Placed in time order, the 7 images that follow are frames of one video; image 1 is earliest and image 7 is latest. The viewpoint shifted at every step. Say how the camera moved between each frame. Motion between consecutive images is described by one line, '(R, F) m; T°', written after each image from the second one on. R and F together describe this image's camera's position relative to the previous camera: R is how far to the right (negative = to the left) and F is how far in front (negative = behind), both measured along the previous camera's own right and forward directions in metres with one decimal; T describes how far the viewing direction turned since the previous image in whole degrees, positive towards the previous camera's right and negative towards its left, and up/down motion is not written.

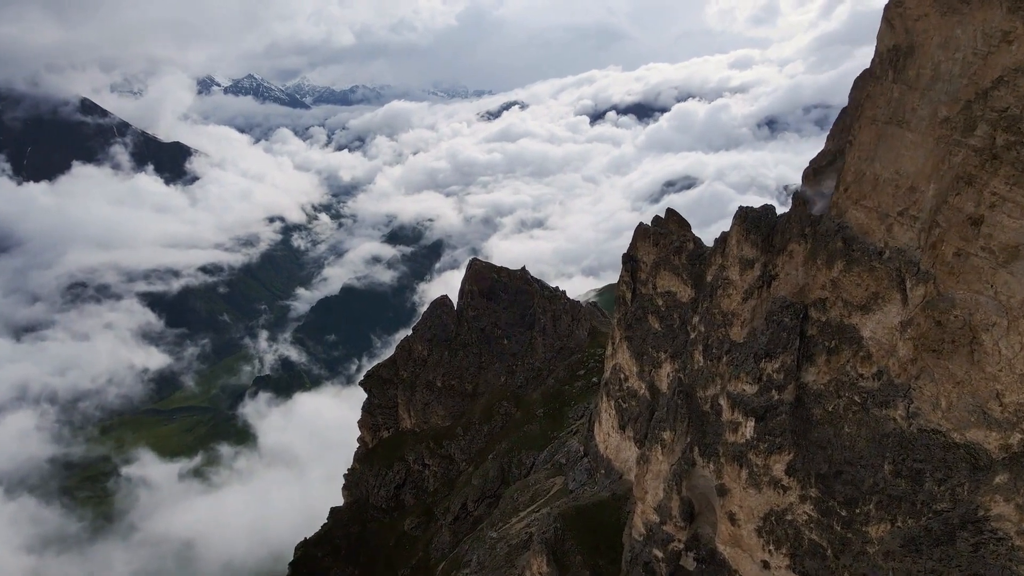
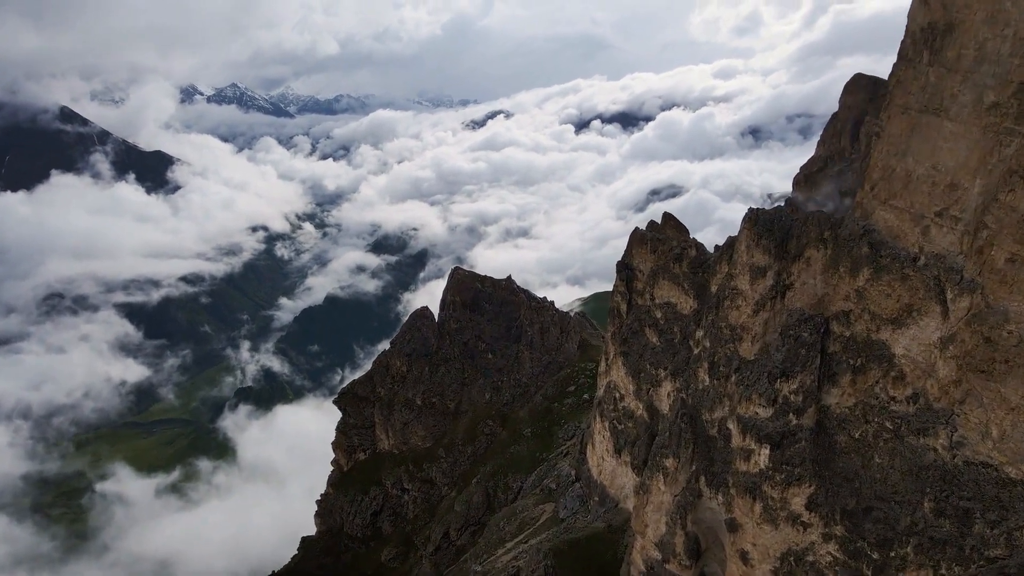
(+0.2, +7.0) m; +1°
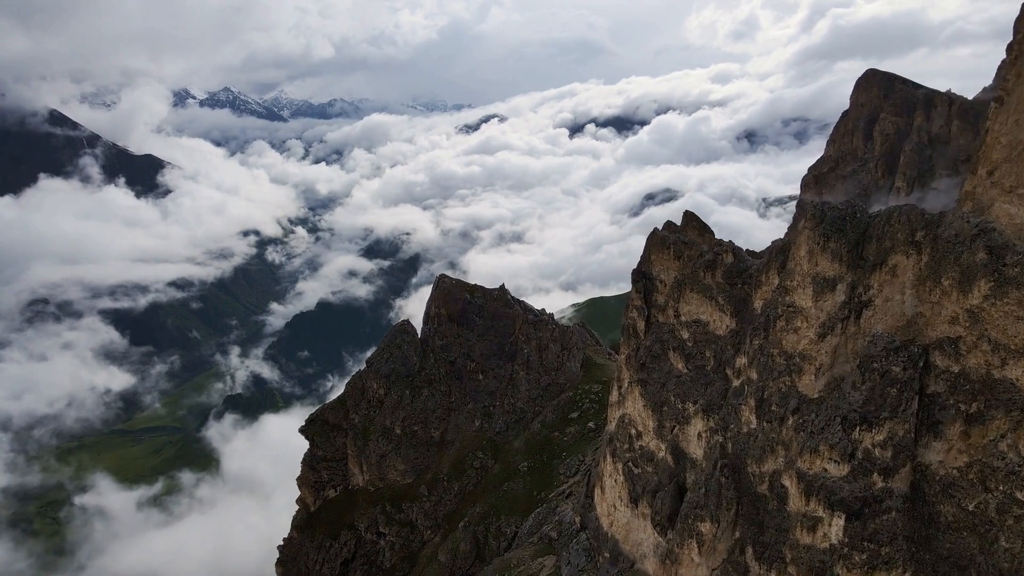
(0.0, +13.1) m; +1°
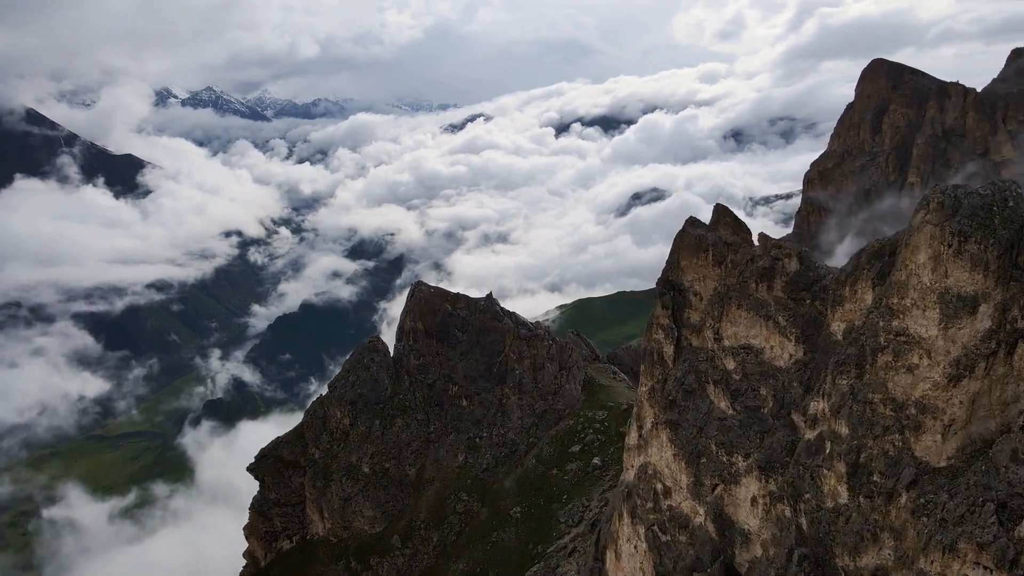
(-0.4, +13.9) m; +1°
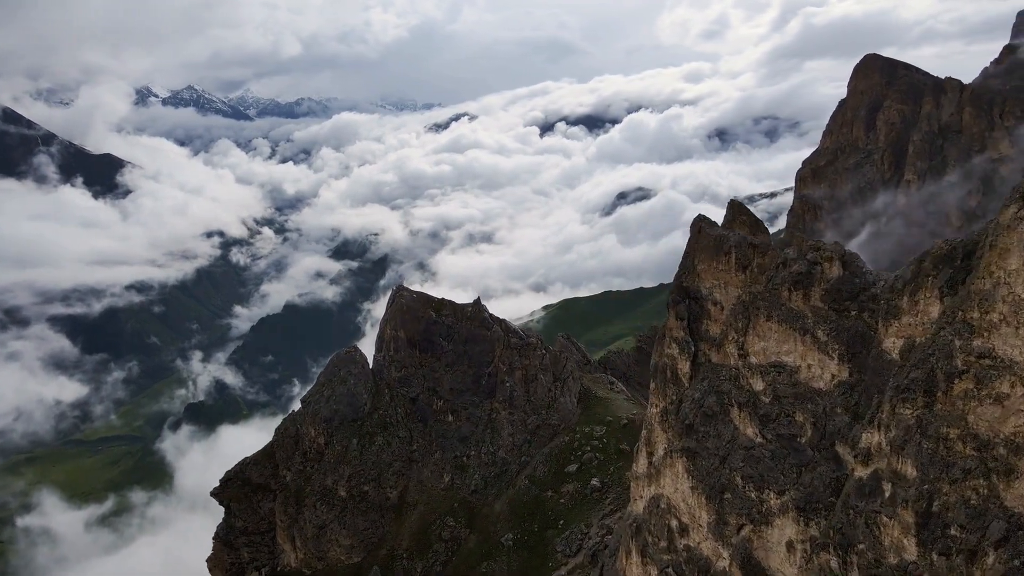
(-0.5, +6.3) m; +1°
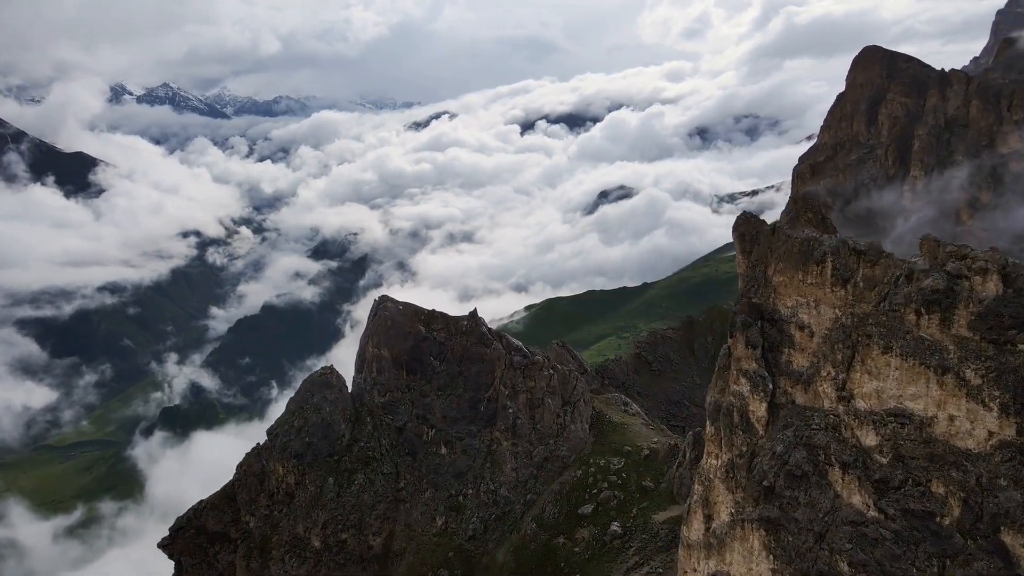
(-2.1, +10.1) m; +2°
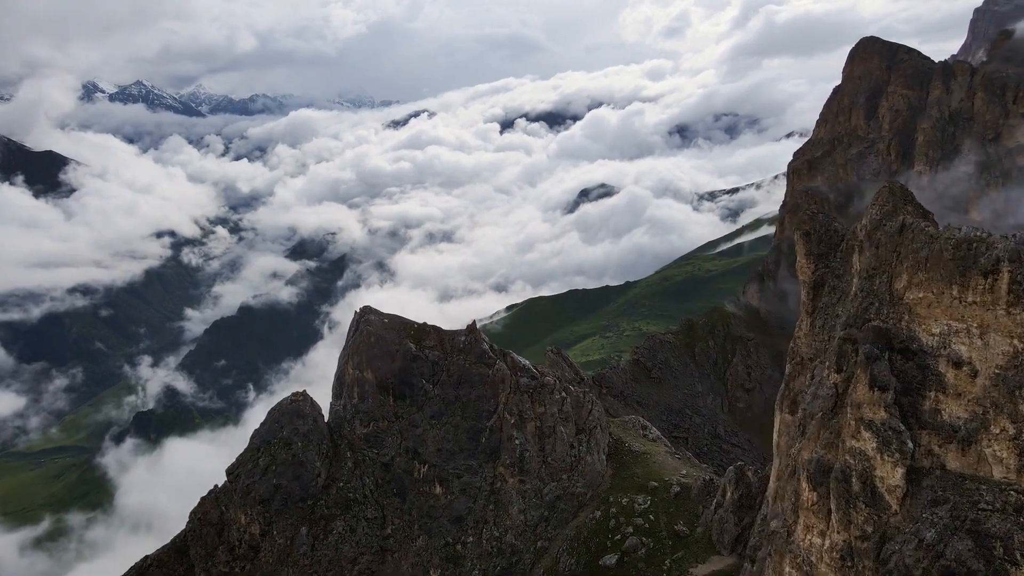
(-2.2, +9.3) m; +2°
